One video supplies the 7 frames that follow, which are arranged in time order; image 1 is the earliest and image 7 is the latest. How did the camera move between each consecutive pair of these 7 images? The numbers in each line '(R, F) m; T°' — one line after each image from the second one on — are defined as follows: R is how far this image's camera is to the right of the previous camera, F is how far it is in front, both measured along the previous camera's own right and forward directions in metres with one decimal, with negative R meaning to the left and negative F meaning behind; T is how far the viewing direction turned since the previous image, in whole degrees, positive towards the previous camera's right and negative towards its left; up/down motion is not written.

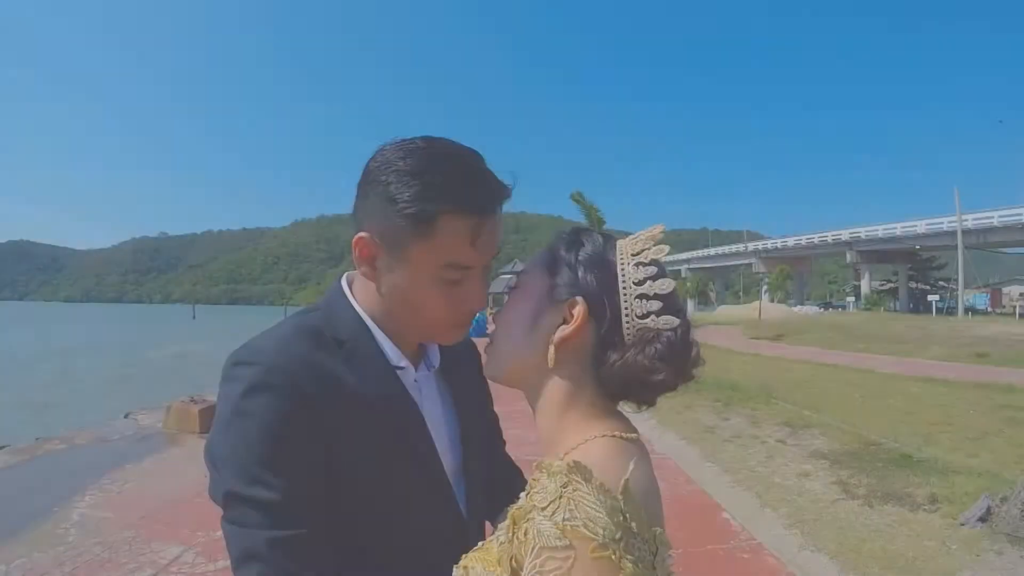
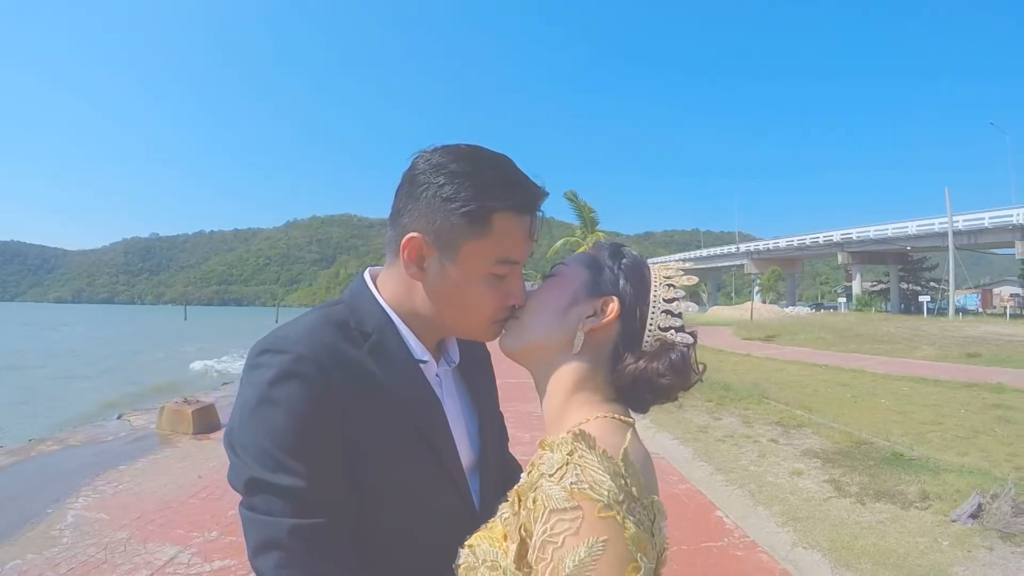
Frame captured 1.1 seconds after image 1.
(0.0, 0.0) m; +1°
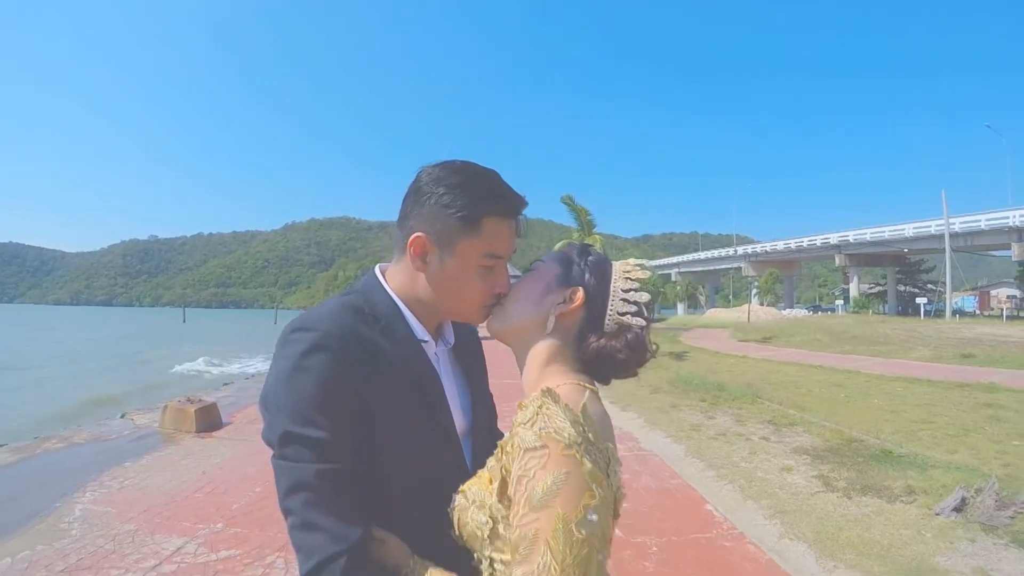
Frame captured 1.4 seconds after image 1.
(0.0, -0.2) m; 0°
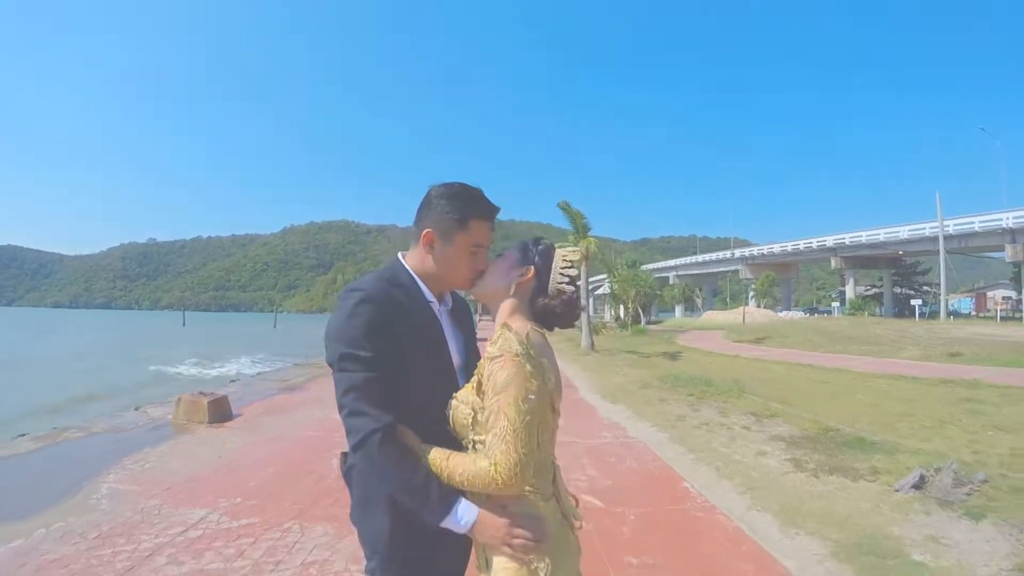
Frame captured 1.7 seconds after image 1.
(+0.1, -0.5) m; 0°
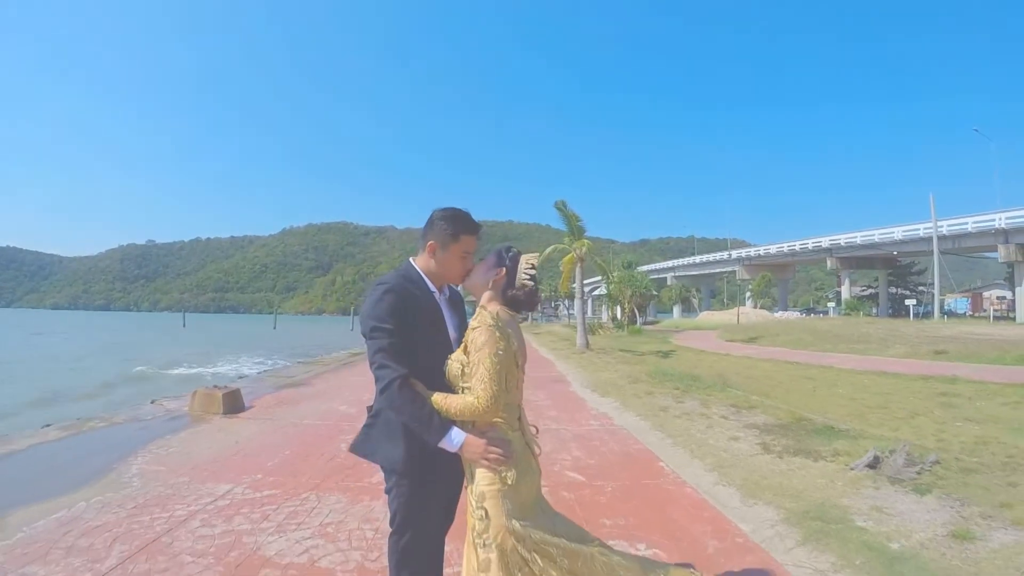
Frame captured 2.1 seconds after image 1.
(+0.1, -0.6) m; 0°
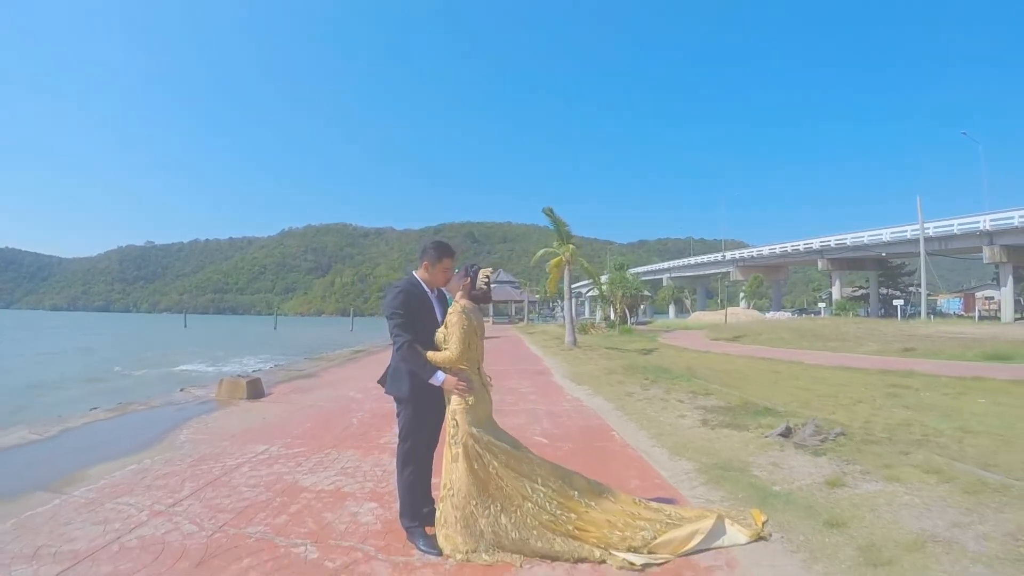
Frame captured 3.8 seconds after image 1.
(+0.2, -1.5) m; 0°
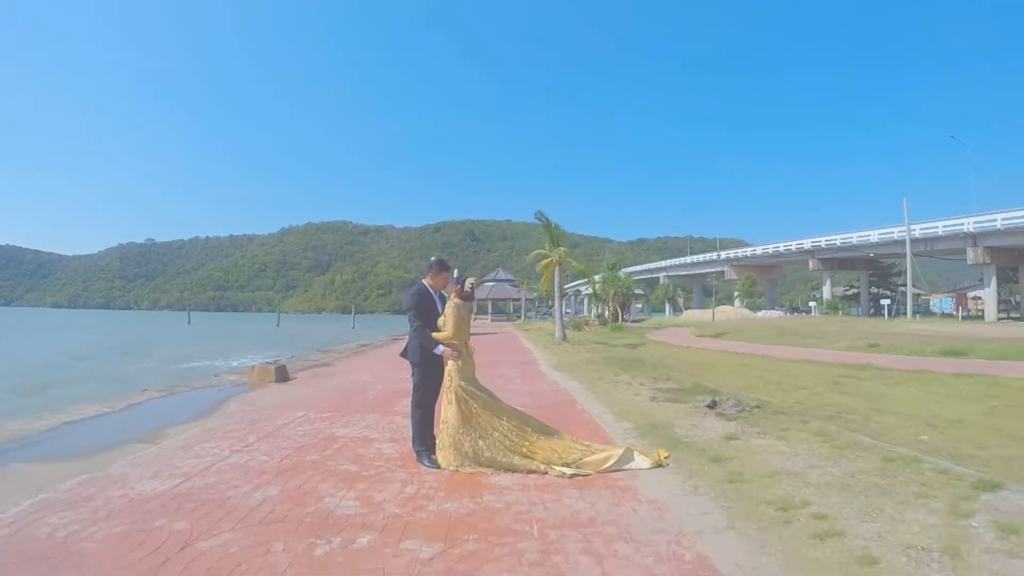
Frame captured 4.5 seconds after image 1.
(+0.2, -2.1) m; 0°
